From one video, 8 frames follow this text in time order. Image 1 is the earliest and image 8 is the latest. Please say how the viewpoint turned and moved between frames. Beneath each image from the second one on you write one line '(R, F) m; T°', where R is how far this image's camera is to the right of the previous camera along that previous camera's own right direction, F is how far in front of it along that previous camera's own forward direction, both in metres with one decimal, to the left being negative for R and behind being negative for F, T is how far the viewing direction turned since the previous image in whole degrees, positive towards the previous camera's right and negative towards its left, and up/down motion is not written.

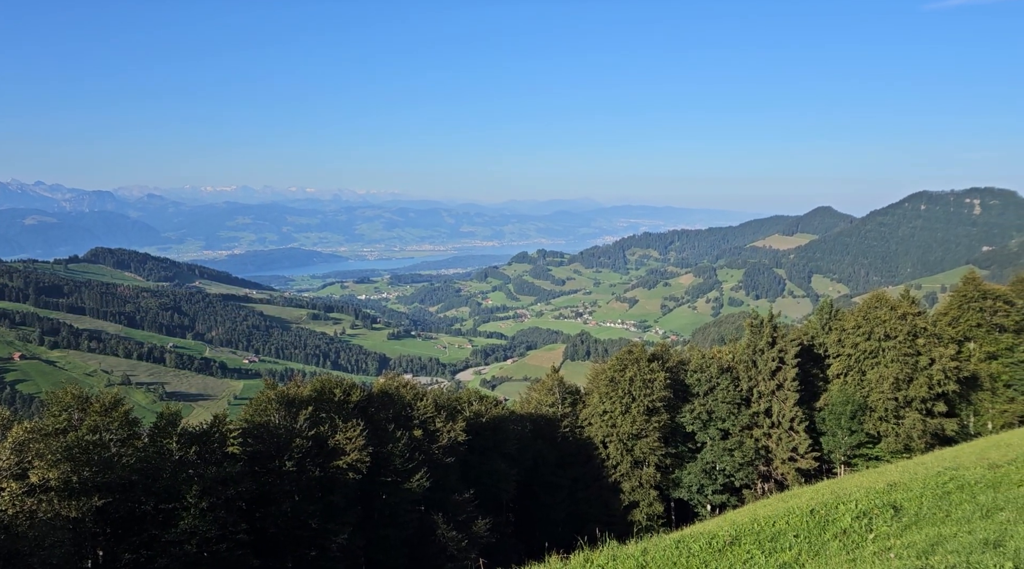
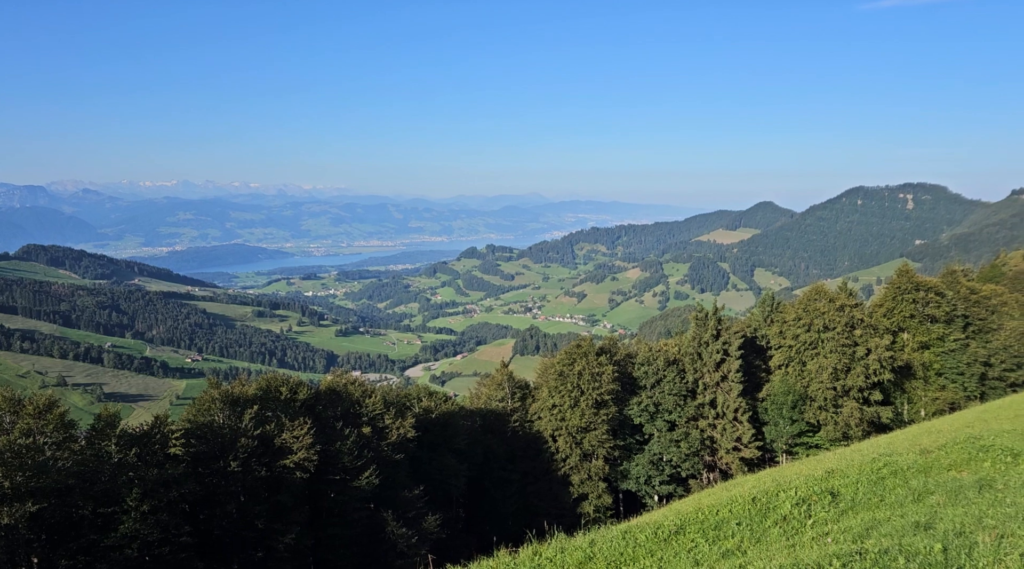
(+0.3, 0.0) m; +4°
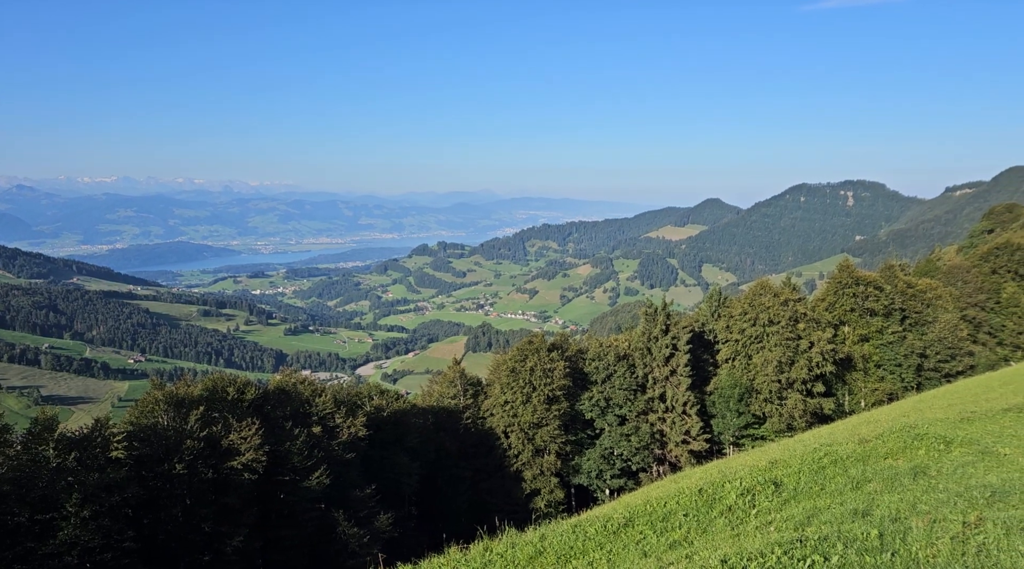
(+0.3, 0.0) m; +3°
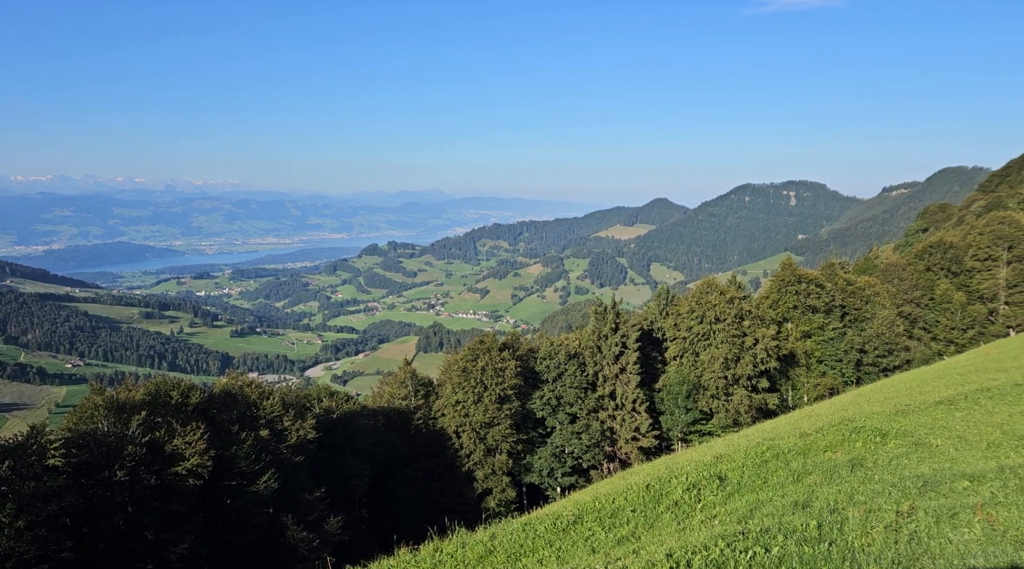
(+0.3, 0.0) m; +3°
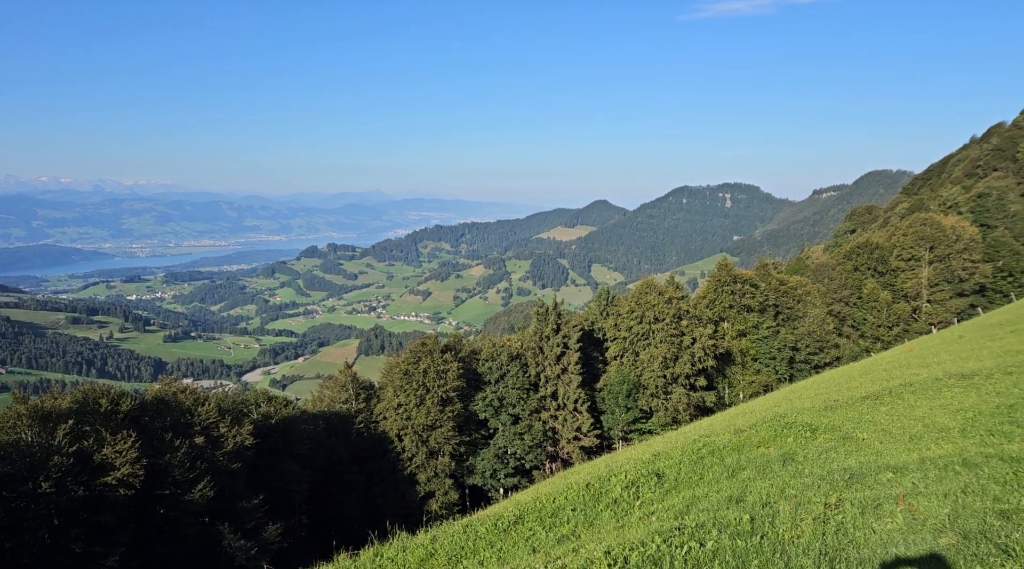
(+0.3, 0.0) m; +4°
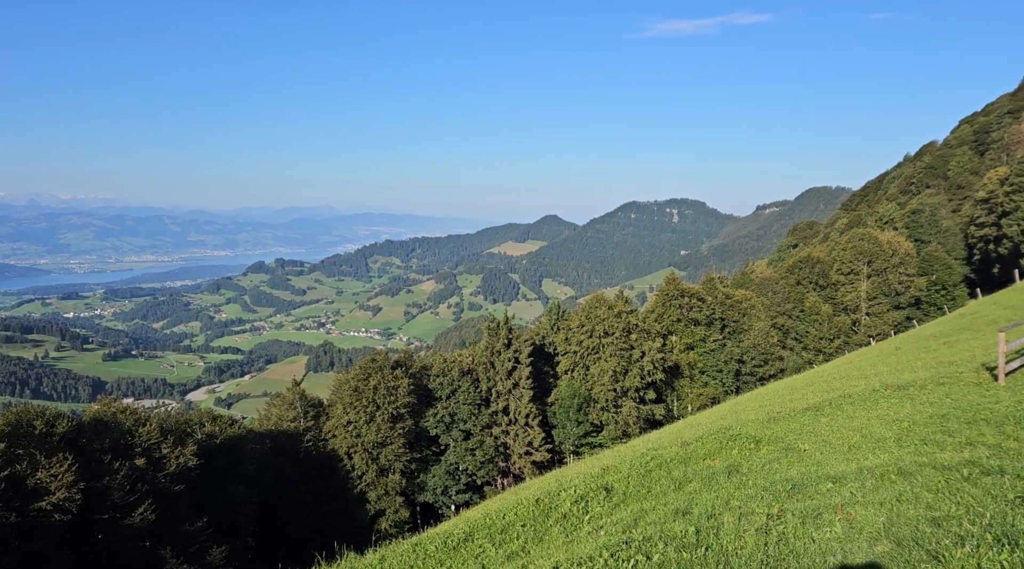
(+0.3, -0.1) m; +3°
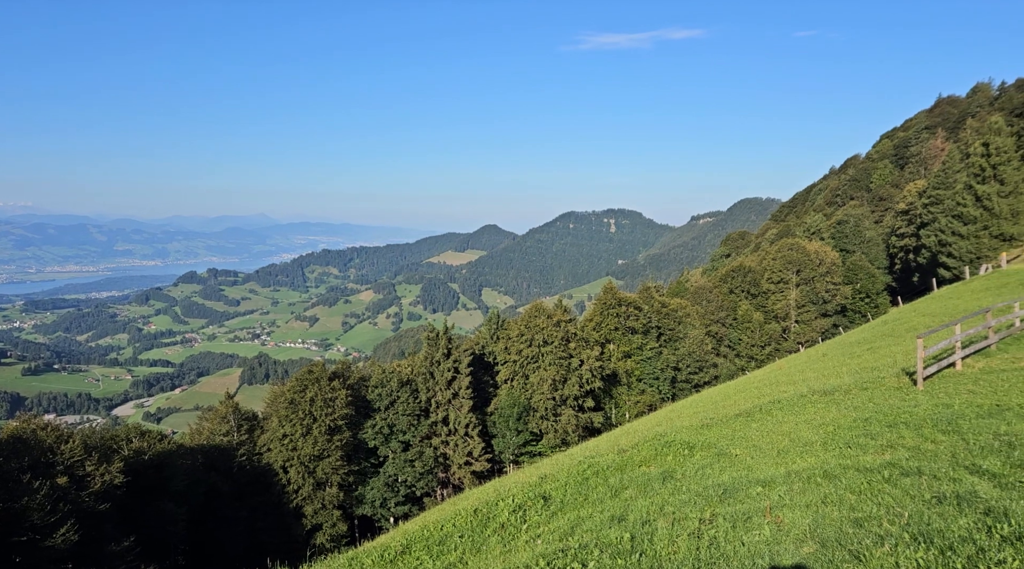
(+0.3, 0.0) m; +4°
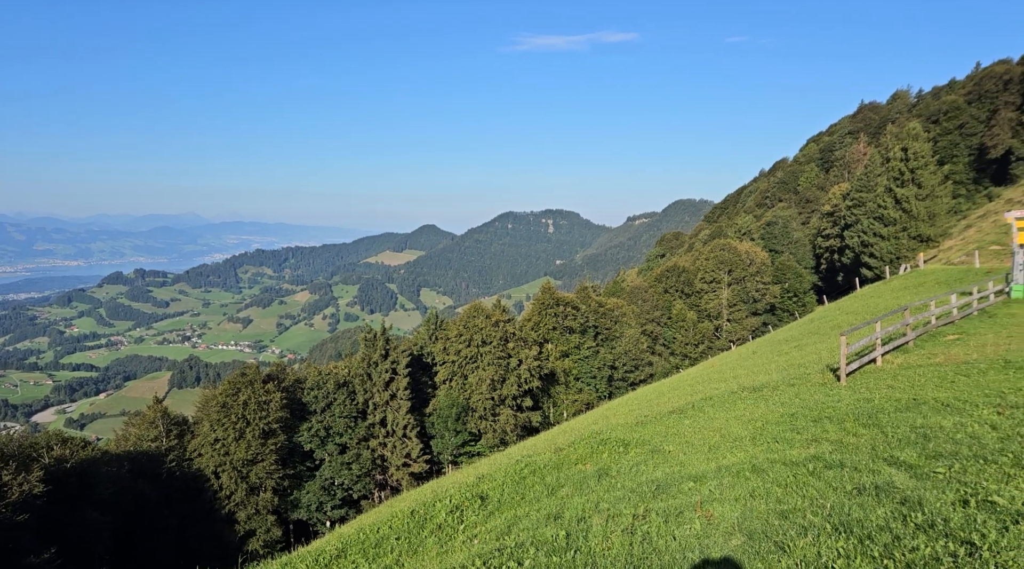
(+0.3, -0.1) m; +4°
